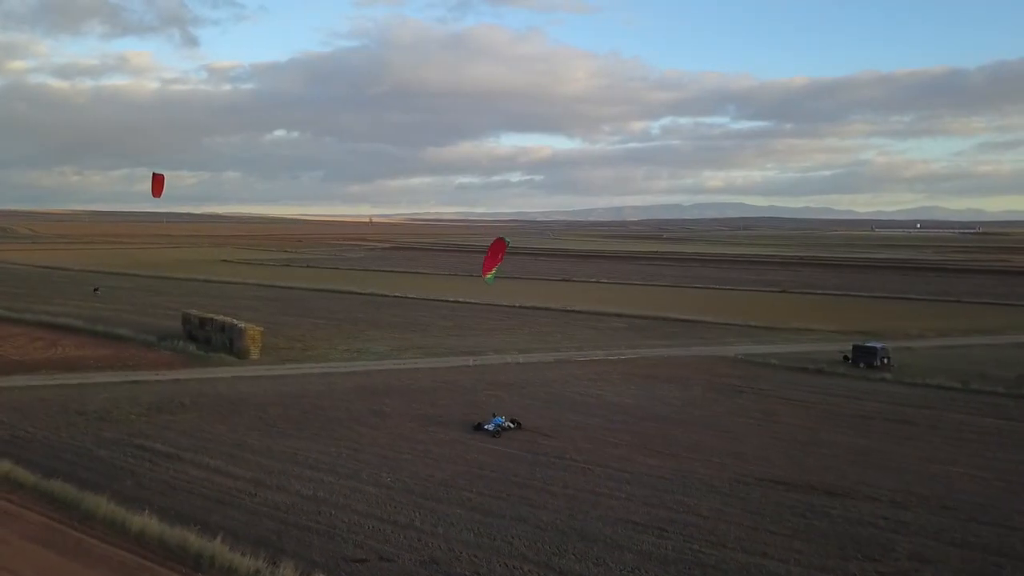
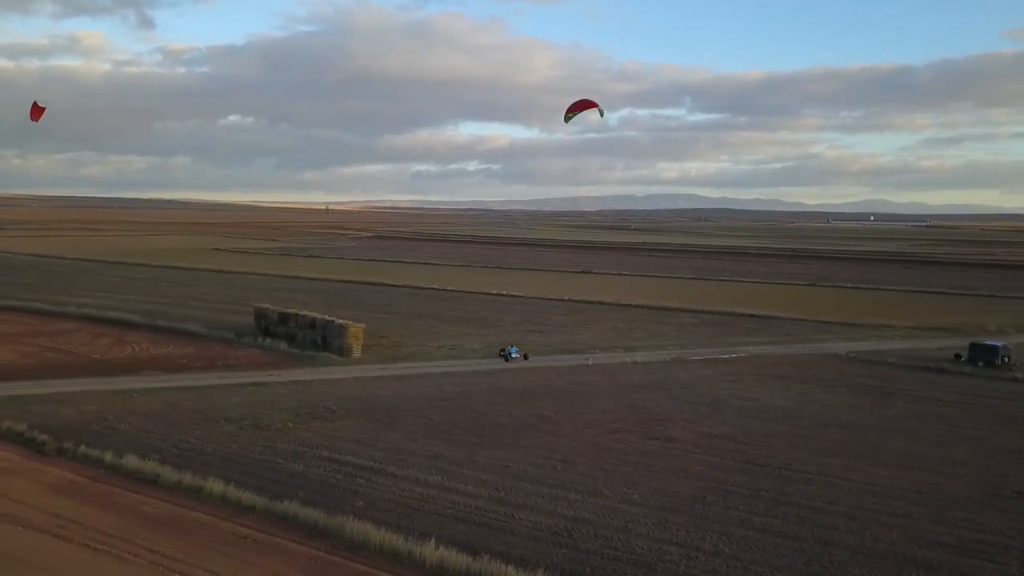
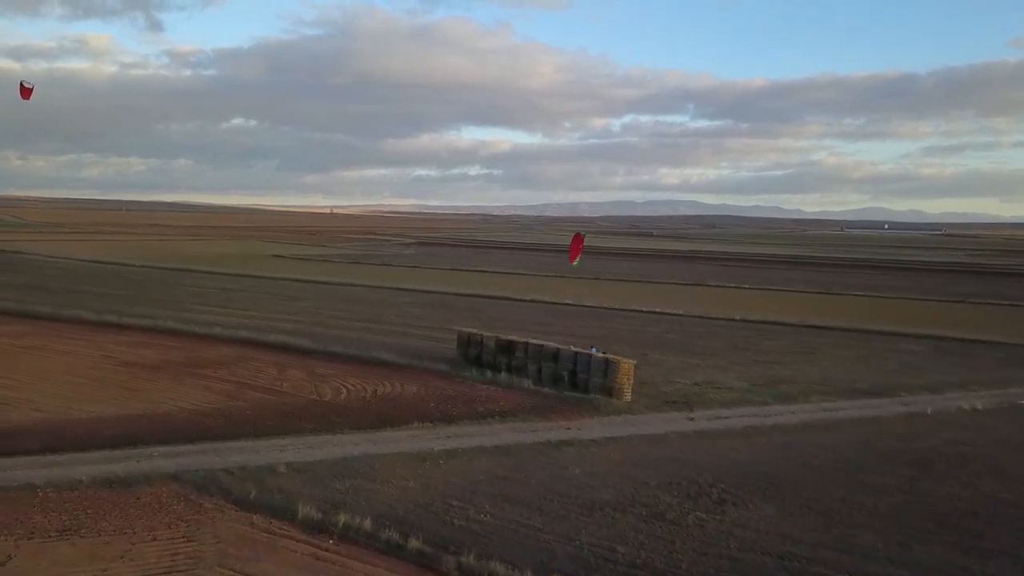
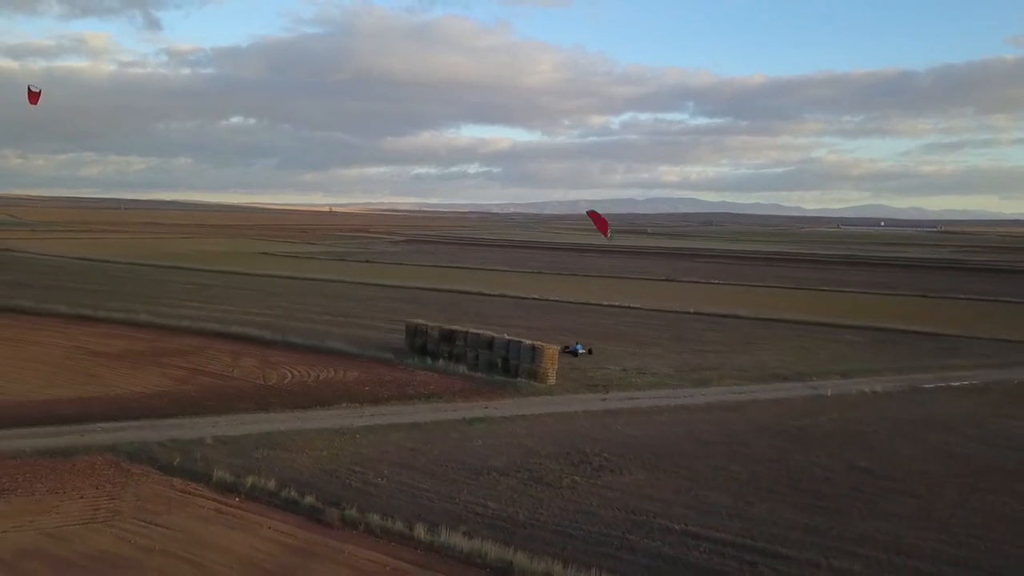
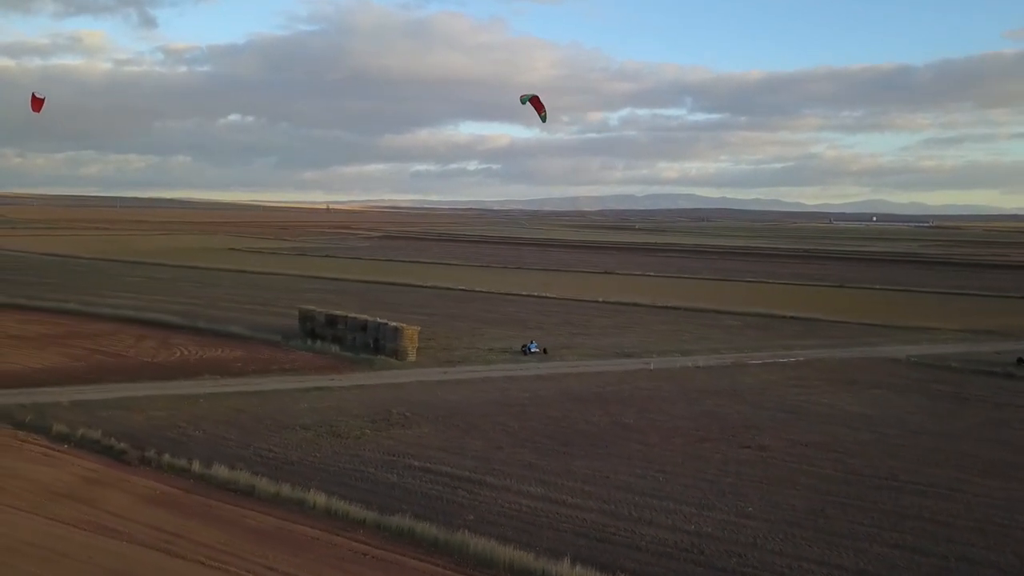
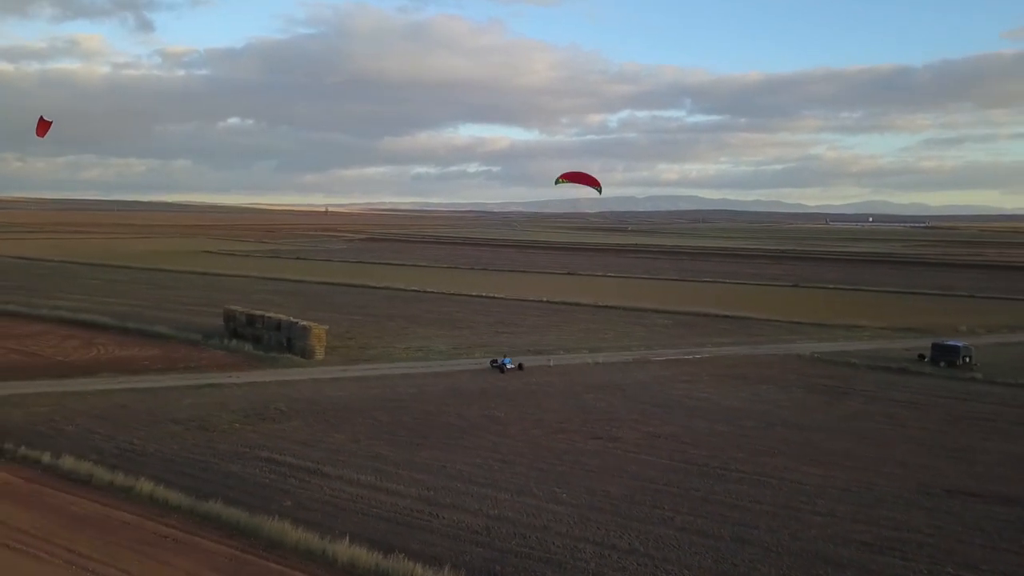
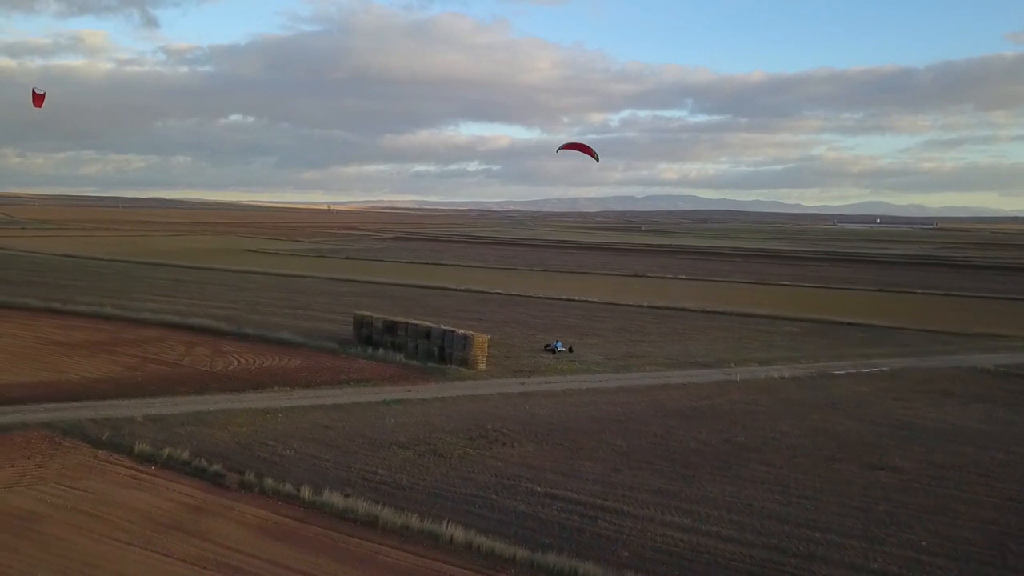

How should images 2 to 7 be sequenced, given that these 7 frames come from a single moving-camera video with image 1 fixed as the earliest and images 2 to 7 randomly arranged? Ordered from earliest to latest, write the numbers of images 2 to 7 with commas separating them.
6, 2, 5, 7, 4, 3
